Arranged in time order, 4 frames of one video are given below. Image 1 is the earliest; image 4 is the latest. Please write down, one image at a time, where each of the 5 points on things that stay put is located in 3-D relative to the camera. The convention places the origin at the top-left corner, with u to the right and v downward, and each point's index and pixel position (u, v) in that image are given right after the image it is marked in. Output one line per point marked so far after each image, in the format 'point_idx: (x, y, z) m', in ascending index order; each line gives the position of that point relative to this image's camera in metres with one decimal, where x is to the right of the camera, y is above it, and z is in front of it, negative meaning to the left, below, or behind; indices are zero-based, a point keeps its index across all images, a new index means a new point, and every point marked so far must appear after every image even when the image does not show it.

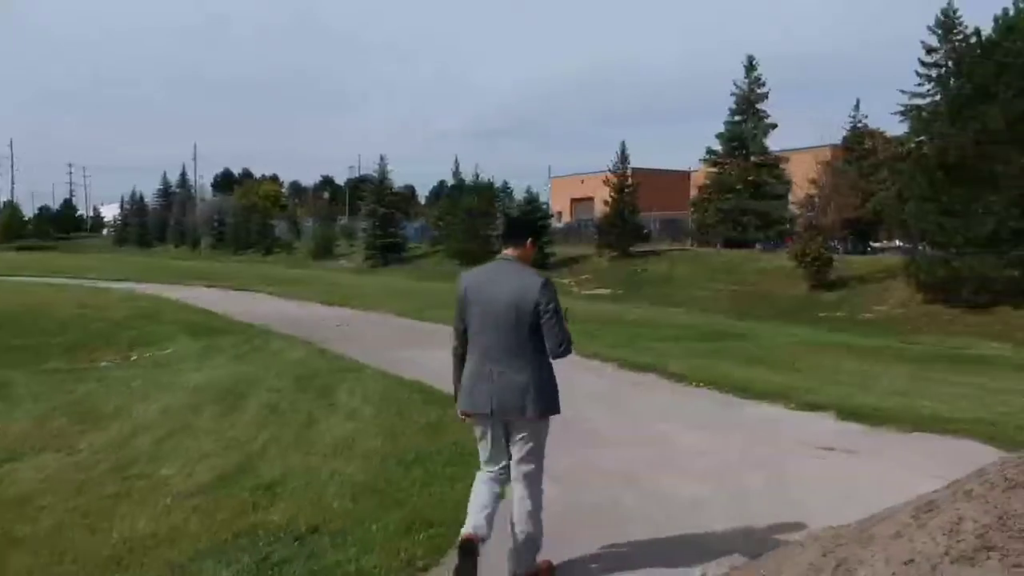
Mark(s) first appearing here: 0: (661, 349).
0: (+2.6, -1.1, +17.1) m
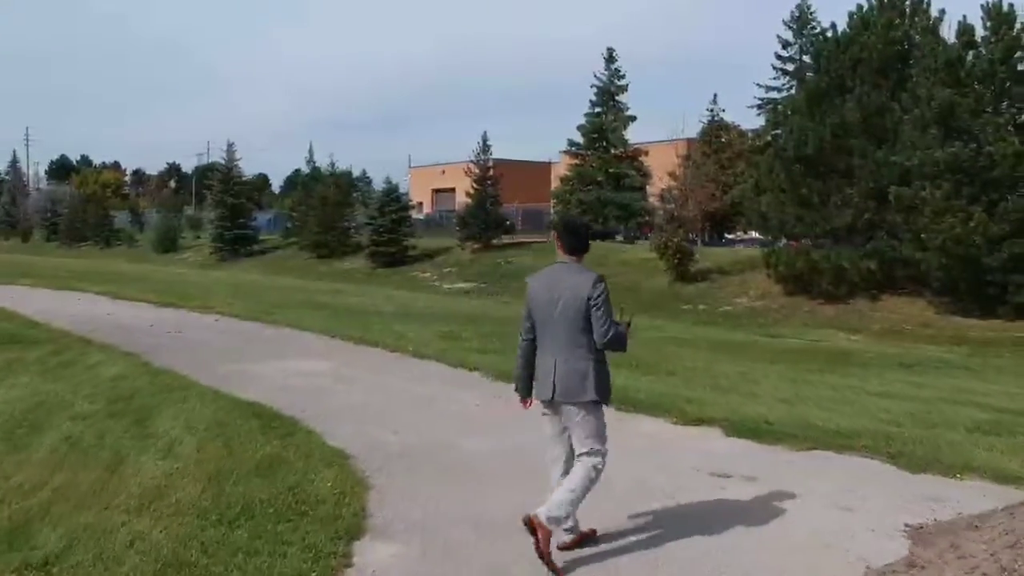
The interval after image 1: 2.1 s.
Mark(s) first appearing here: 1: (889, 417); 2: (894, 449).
0: (+0.3, -1.0, +16.0) m
1: (+4.1, -1.4, +10.8) m
2: (+3.5, -1.5, +9.0) m
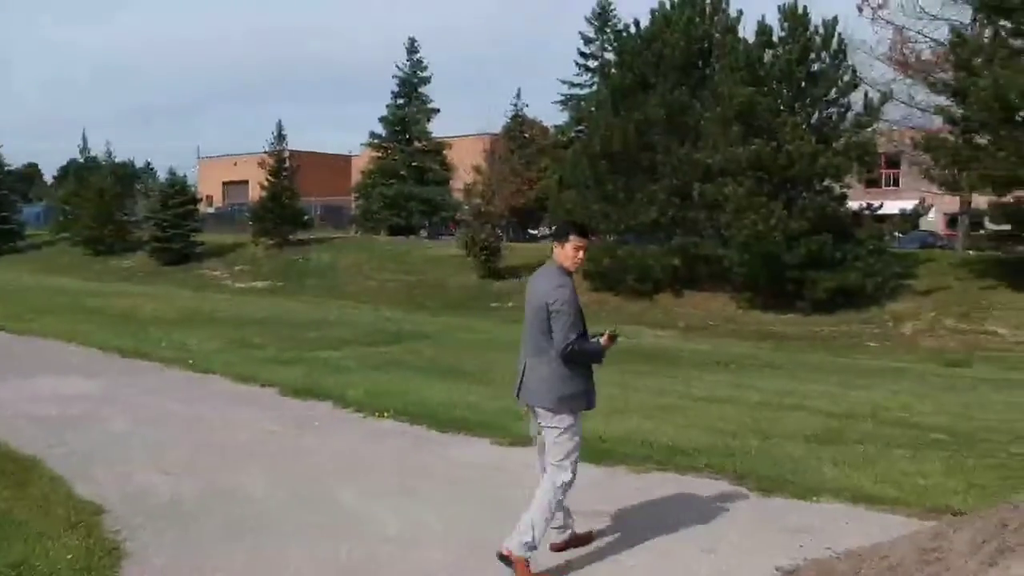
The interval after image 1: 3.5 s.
0: (-2.7, -1.1, +14.4) m
1: (+2.2, -1.4, +10.1) m
2: (+1.9, -1.5, +8.2) m
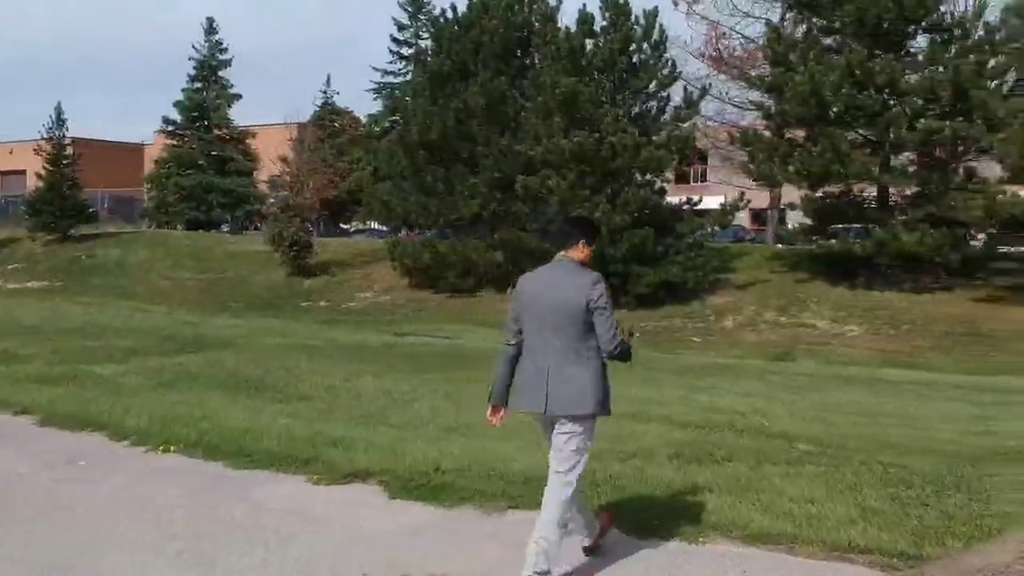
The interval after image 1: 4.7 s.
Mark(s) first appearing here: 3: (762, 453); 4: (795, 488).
0: (-5.0, -1.1, +12.2) m
1: (+0.6, -1.4, +8.9) m
2: (+0.7, -1.5, +7.0) m
3: (+2.2, -1.5, +8.7) m
4: (+2.1, -1.5, +7.4) m
